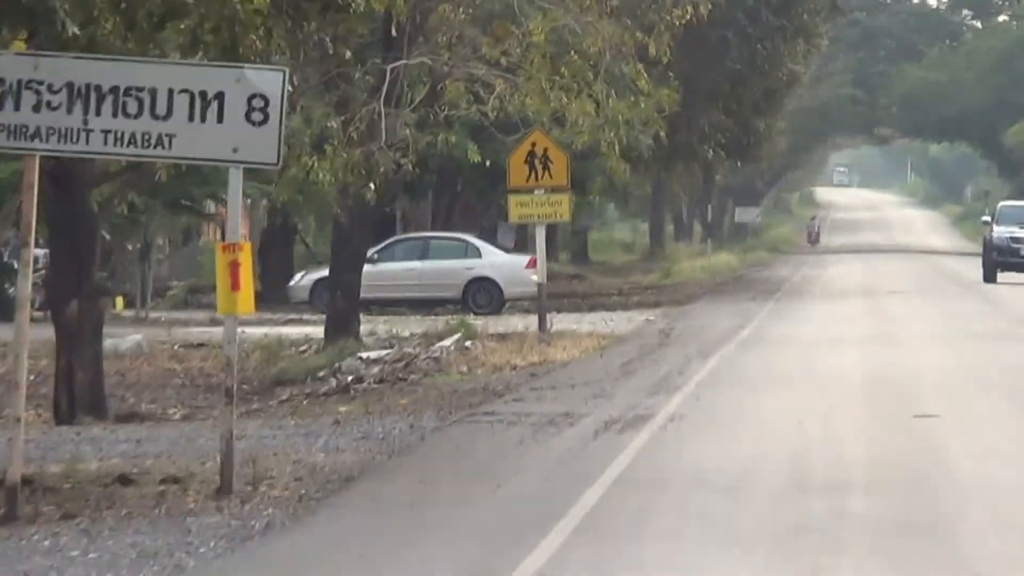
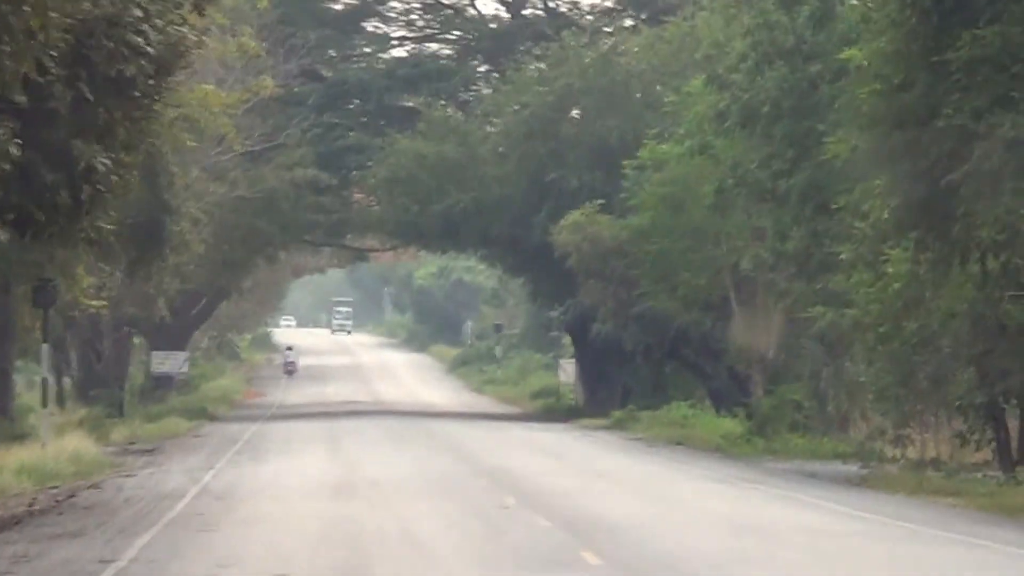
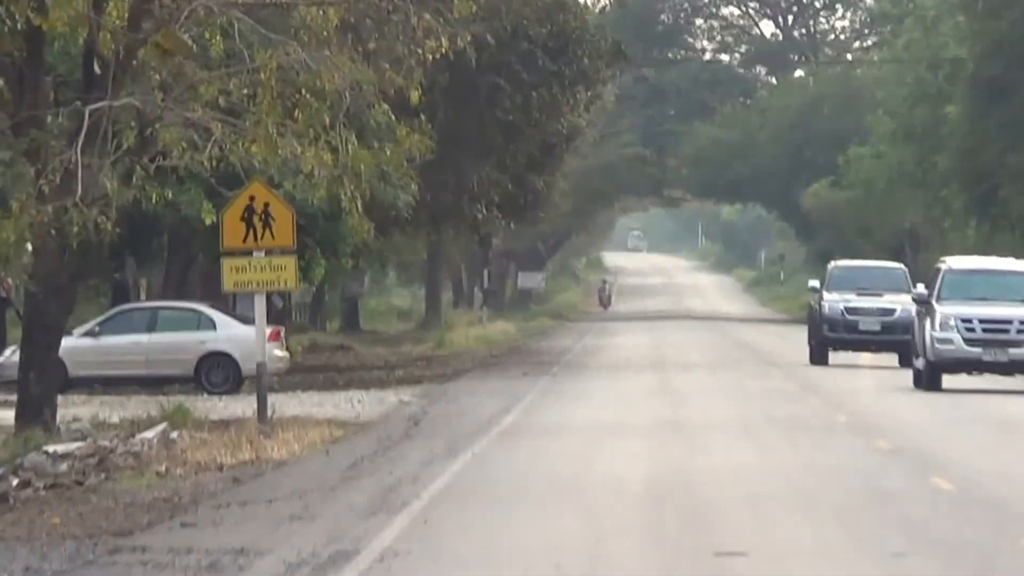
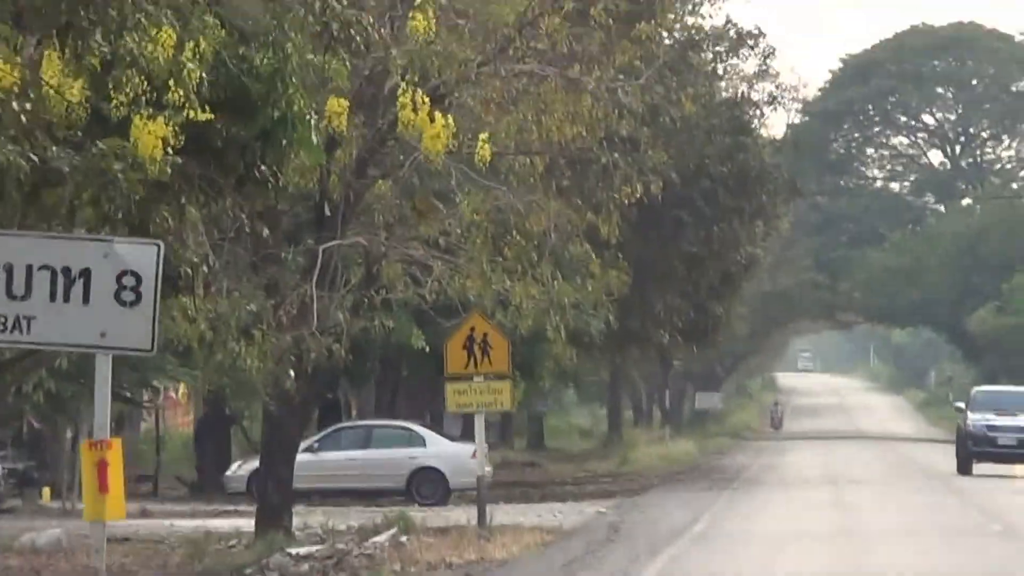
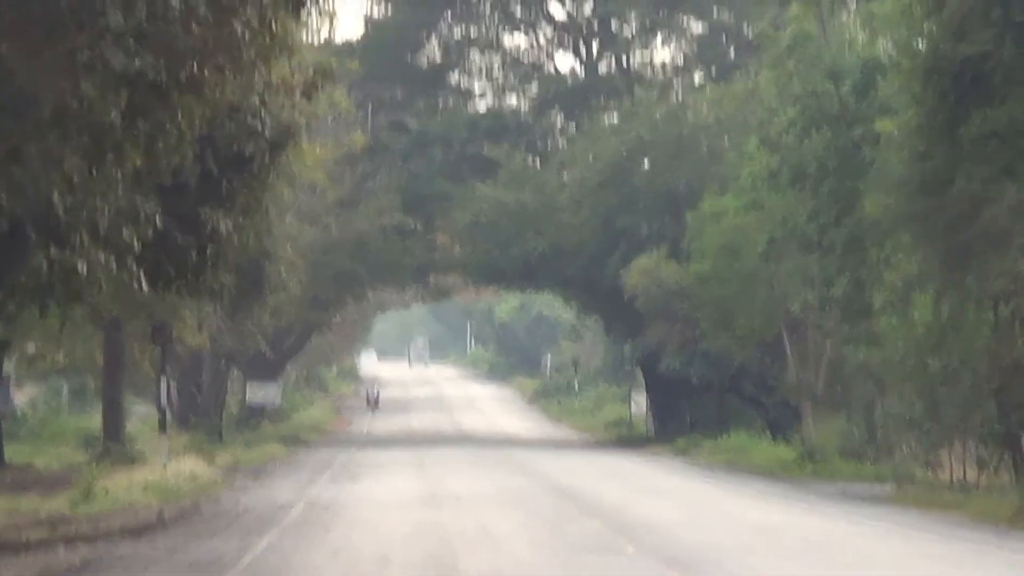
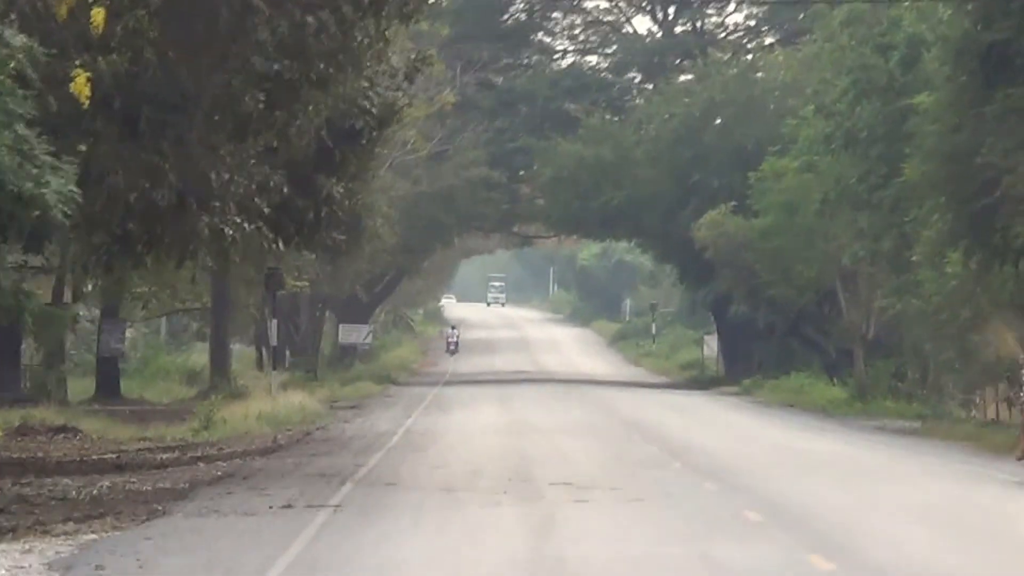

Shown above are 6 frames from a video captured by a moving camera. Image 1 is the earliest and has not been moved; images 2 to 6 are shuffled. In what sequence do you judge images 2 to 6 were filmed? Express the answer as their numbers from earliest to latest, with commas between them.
4, 3, 6, 5, 2
